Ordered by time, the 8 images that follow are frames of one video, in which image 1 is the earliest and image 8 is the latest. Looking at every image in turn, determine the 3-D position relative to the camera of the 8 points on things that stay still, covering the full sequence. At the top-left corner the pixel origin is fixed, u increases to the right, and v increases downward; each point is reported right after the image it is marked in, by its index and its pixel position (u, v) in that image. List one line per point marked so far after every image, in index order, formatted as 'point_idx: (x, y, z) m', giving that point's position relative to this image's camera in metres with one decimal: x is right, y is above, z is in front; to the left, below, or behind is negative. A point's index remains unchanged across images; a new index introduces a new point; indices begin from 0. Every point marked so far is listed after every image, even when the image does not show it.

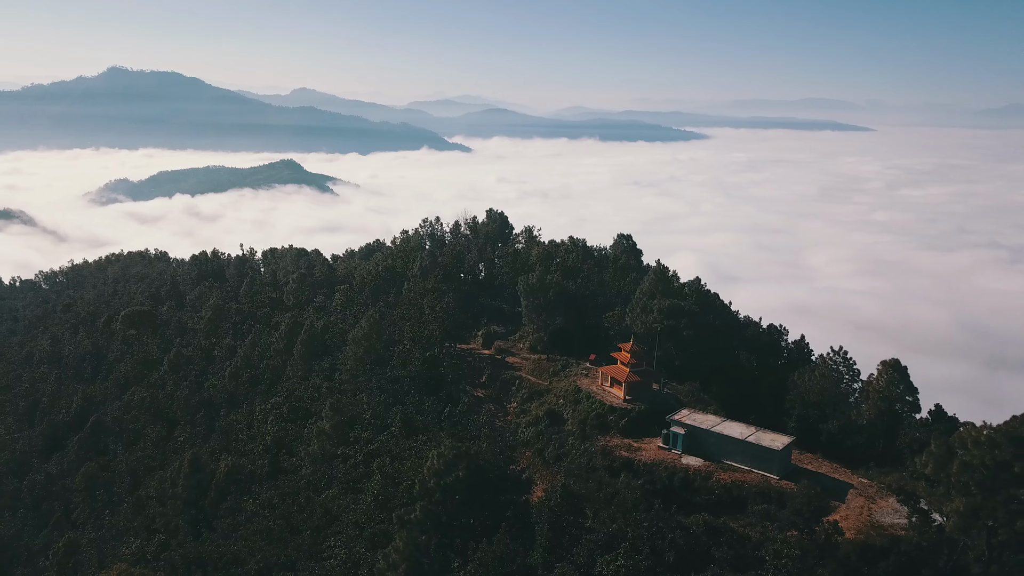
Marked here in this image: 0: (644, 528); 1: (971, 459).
0: (+2.3, -4.4, +13.8) m
1: (+8.4, -3.1, +13.9) m
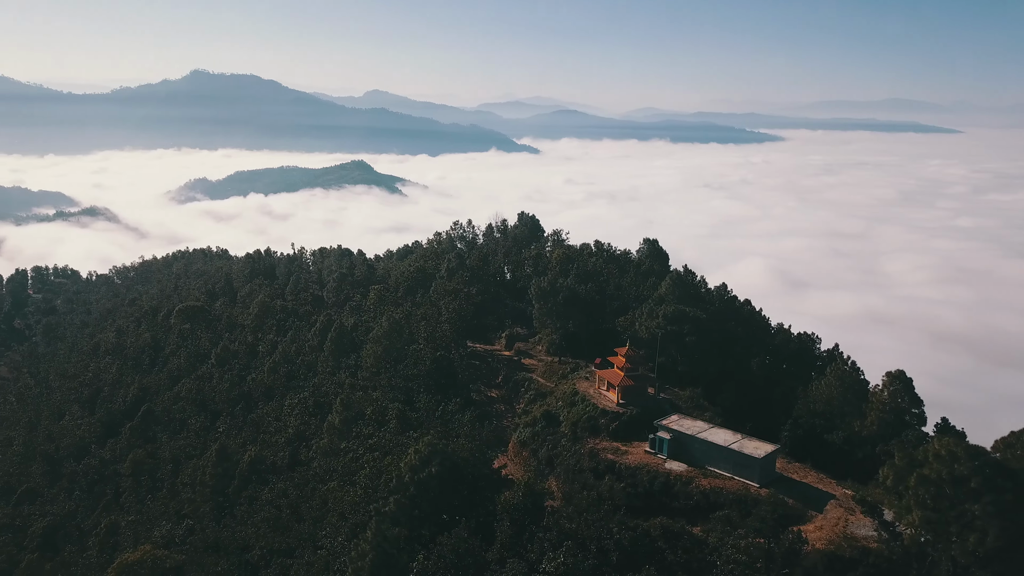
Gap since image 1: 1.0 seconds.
0: (+1.4, -4.5, +14.2) m
1: (+7.6, -3.4, +13.8) m
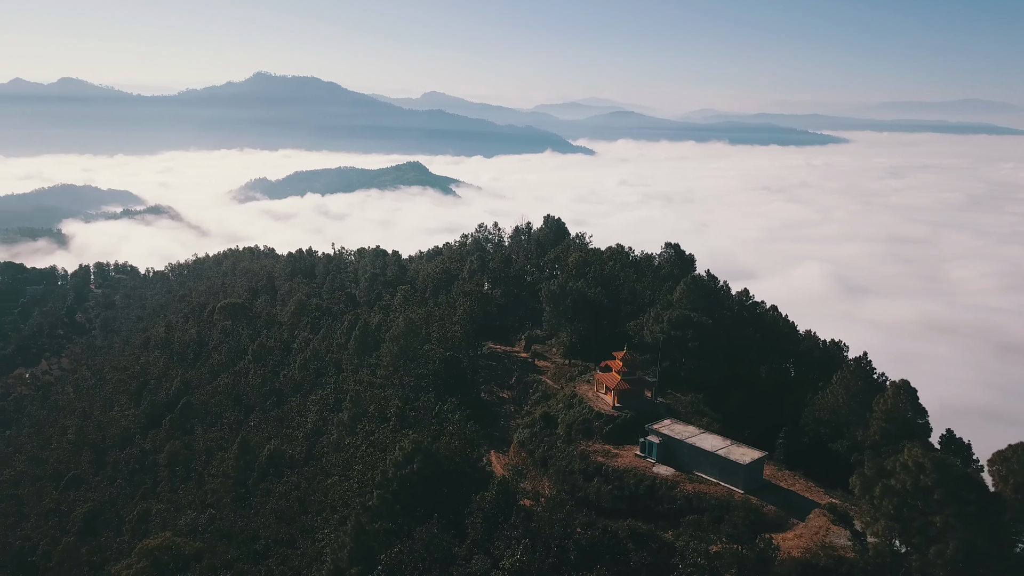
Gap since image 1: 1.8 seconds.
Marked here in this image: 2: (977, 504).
0: (+0.8, -4.6, +14.5) m
1: (+6.9, -3.5, +13.7) m
2: (+7.9, -3.7, +13.0) m
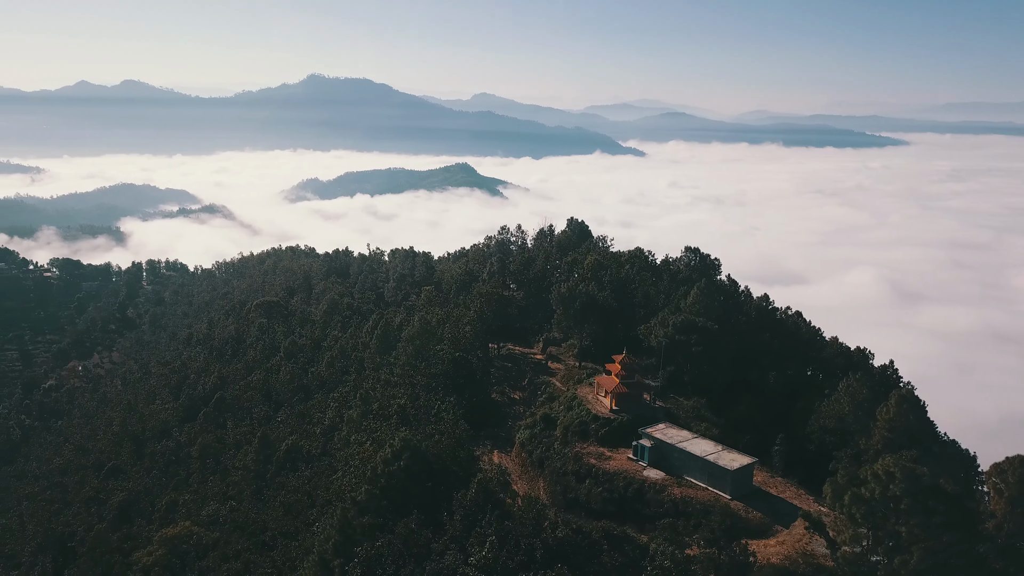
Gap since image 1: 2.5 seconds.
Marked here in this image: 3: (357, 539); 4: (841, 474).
0: (+0.3, -4.6, +14.7) m
1: (+6.3, -3.7, +13.6) m
2: (+7.3, -3.9, +12.9) m
3: (-3.4, -5.4, +16.5) m
4: (+6.6, -3.5, +15.1) m
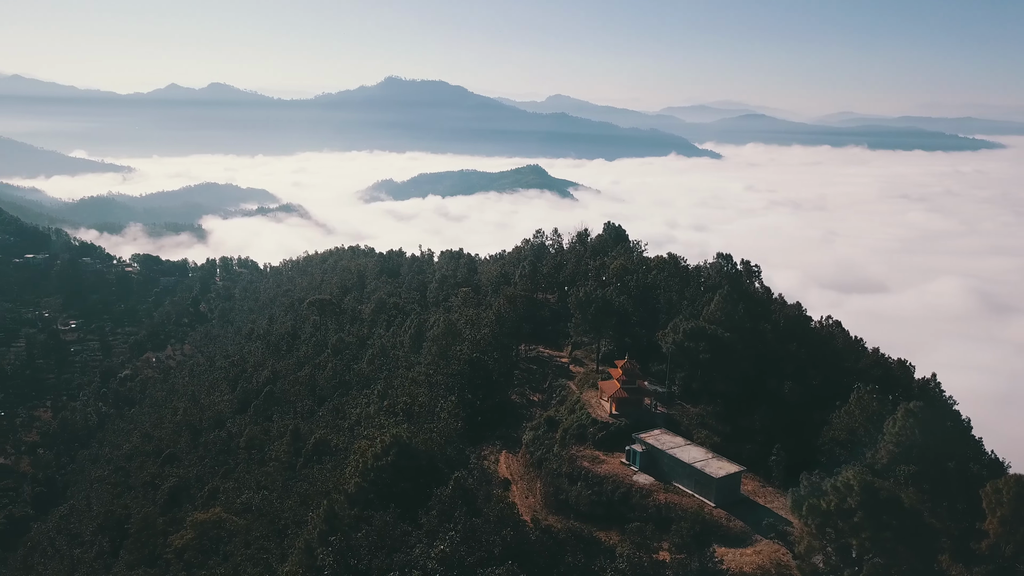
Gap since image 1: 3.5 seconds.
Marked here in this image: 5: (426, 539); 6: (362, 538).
0: (-0.4, -4.7, +15.2) m
1: (+5.6, -3.9, +13.6) m
2: (+6.5, -4.1, +12.8) m
3: (-3.9, -5.4, +17.3) m
4: (+5.9, -3.7, +15.0) m
5: (-1.7, -5.1, +15.4) m
6: (-3.2, -5.4, +16.2) m
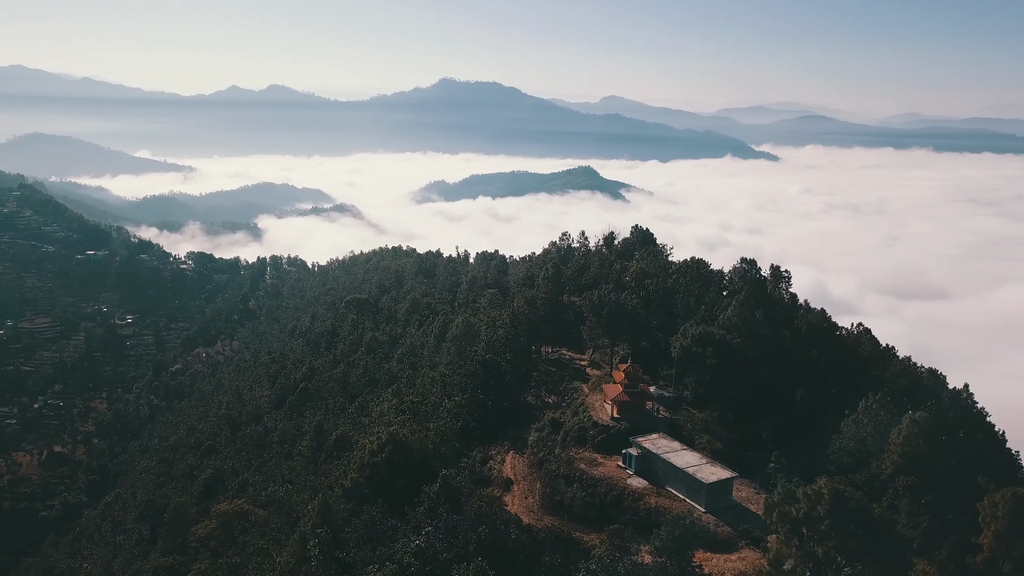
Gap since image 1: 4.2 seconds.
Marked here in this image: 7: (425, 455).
0: (-0.8, -4.8, +15.6) m
1: (+5.1, -4.0, +13.6) m
2: (+5.9, -4.2, +12.8) m
3: (-4.2, -5.5, +17.9) m
4: (+5.5, -3.9, +15.0) m
5: (-2.1, -5.1, +15.9) m
6: (-3.5, -5.4, +16.7) m
7: (-2.2, -4.3, +19.6) m
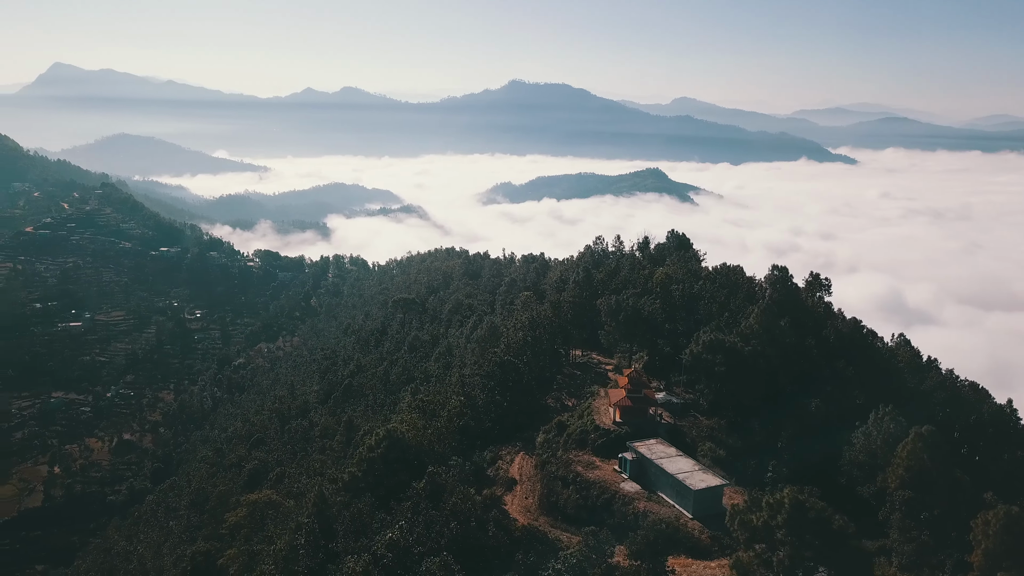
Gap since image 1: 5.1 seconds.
0: (-1.3, -4.9, +16.1) m
1: (+4.4, -4.2, +13.7) m
2: (+5.2, -4.4, +12.8) m
3: (-4.5, -5.5, +18.7) m
4: (+4.9, -4.1, +15.1) m
5: (-2.6, -5.2, +16.5) m
6: (-4.0, -5.4, +17.5) m
7: (-2.4, -4.4, +20.2) m
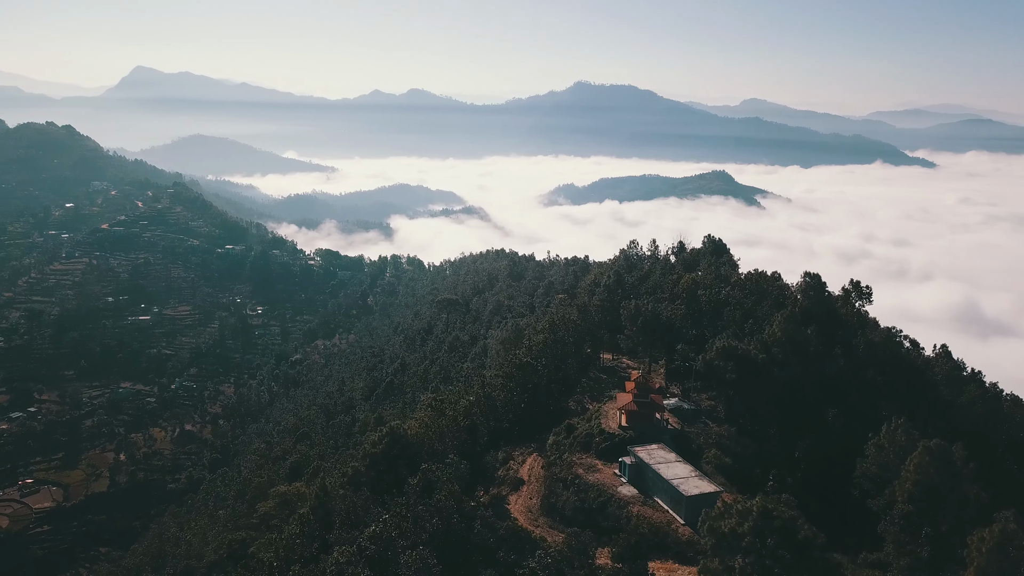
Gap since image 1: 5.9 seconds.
0: (-1.7, -4.9, +16.7) m
1: (+3.9, -4.3, +13.8) m
2: (+4.6, -4.6, +12.8) m
3: (-4.7, -5.5, +19.4) m
4: (+4.5, -4.2, +15.1) m
5: (-2.9, -5.2, +17.1) m
6: (-4.2, -5.5, +18.2) m
7: (-2.4, -4.4, +20.8) m
